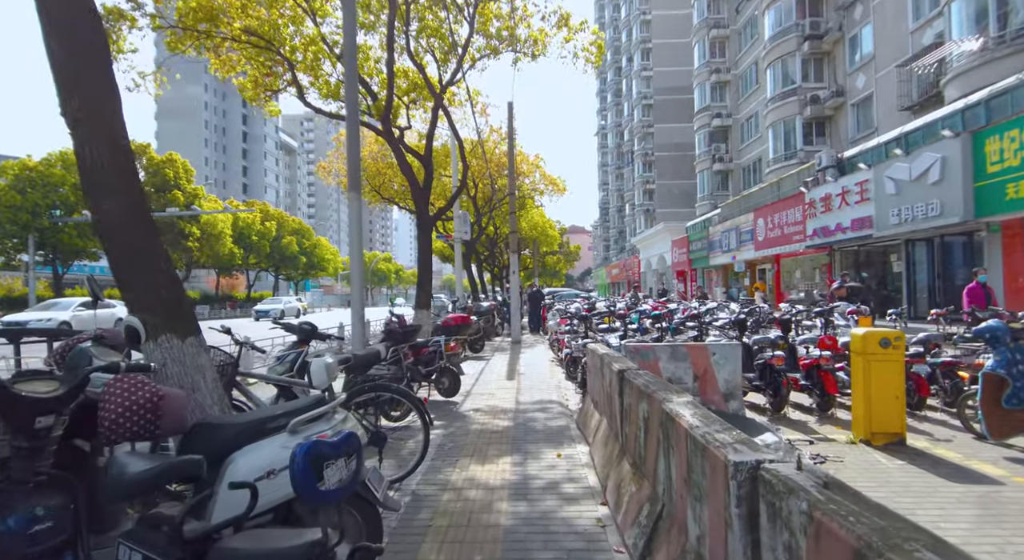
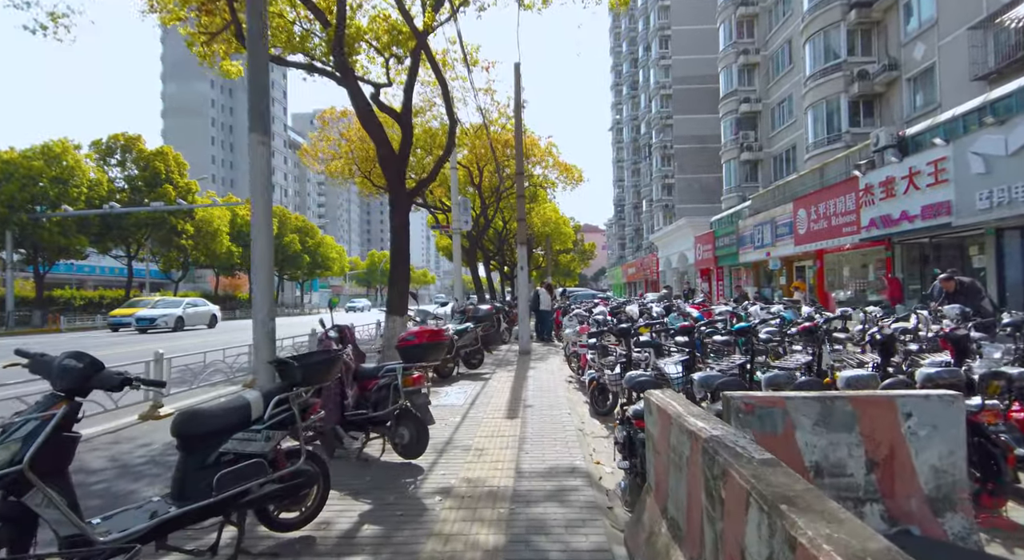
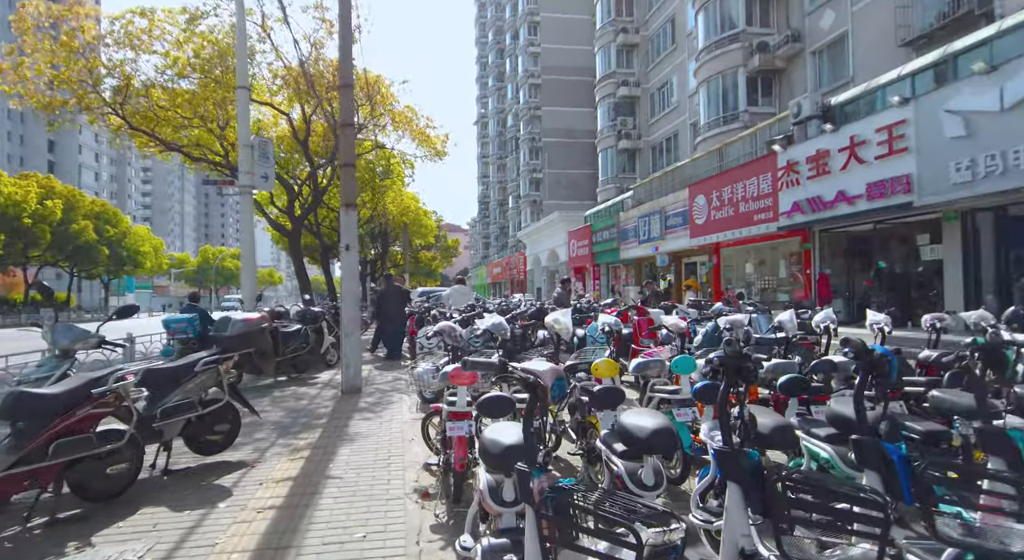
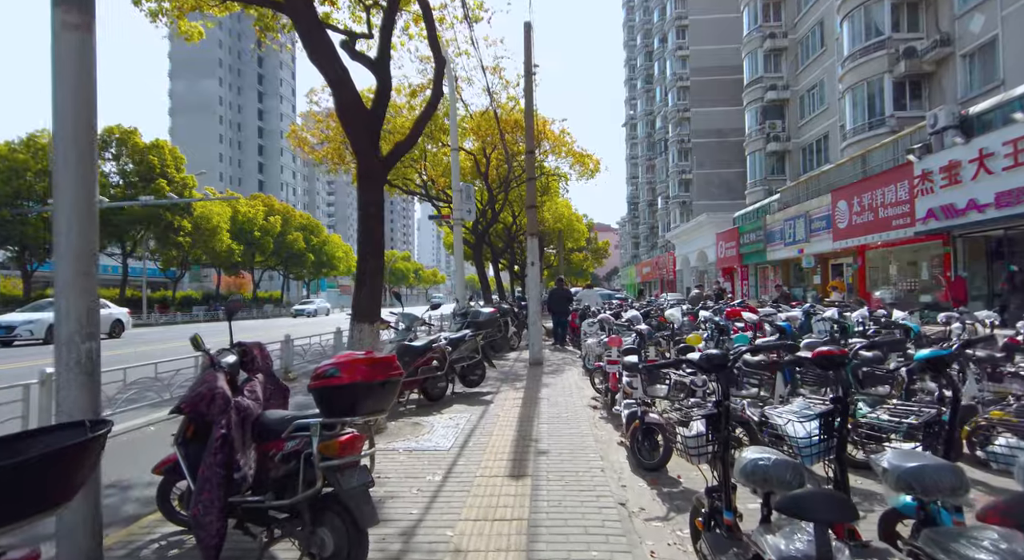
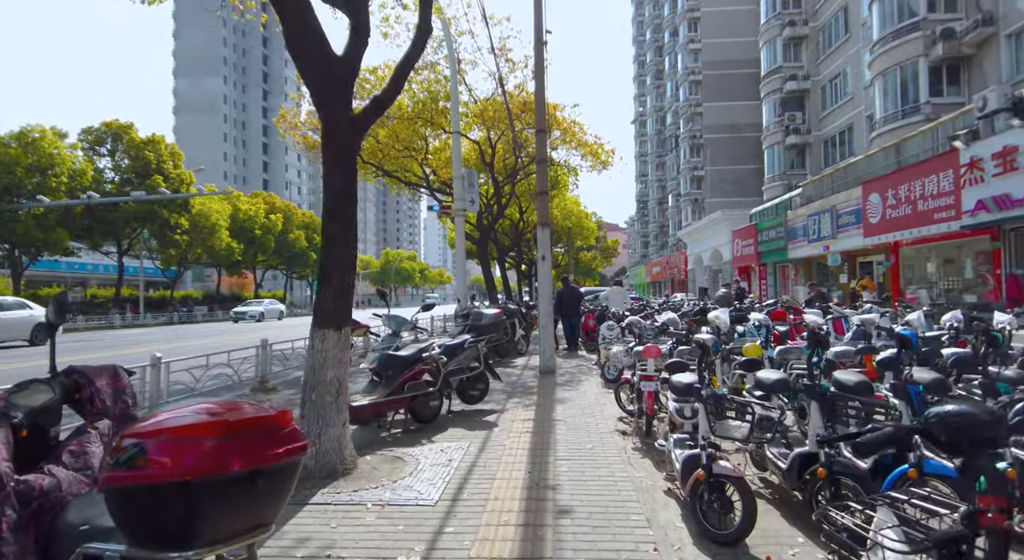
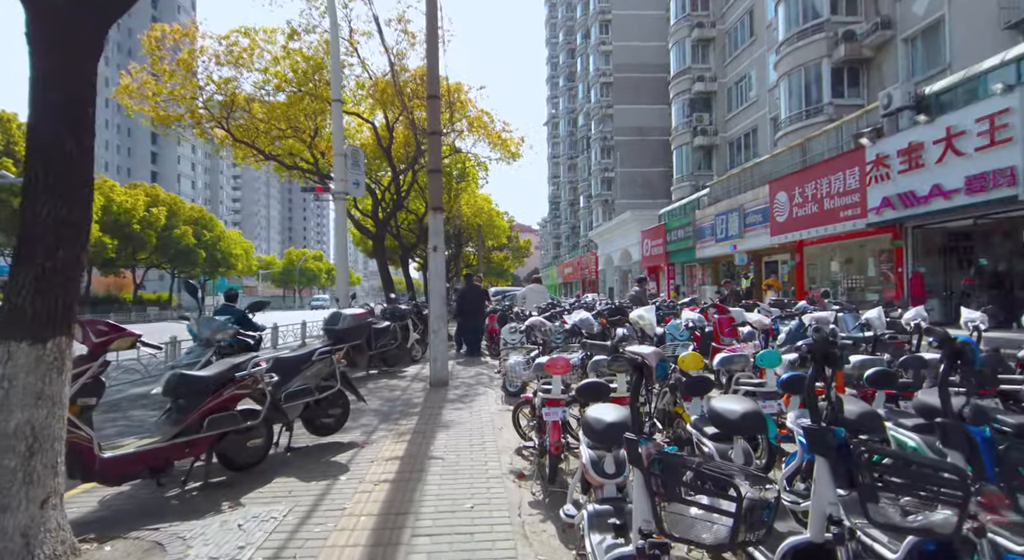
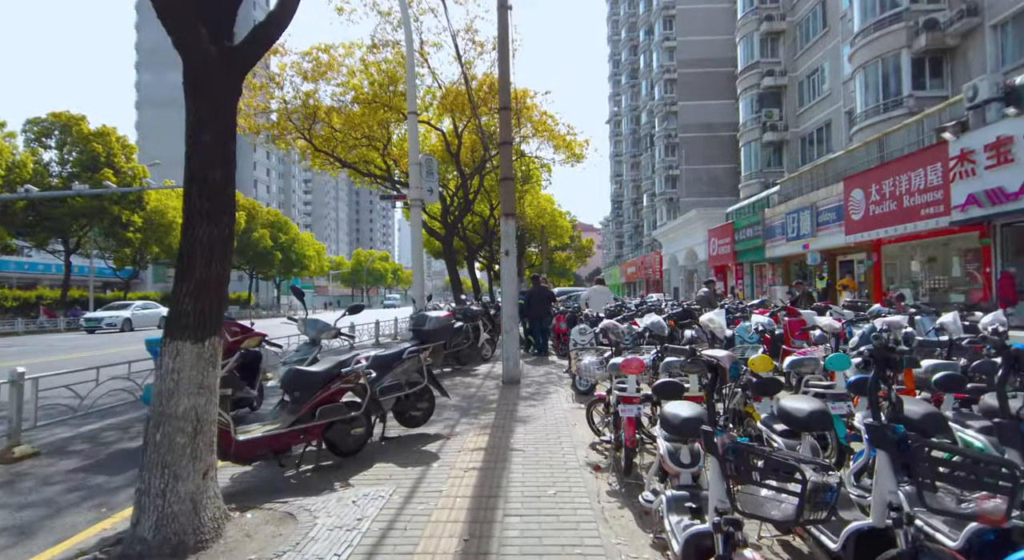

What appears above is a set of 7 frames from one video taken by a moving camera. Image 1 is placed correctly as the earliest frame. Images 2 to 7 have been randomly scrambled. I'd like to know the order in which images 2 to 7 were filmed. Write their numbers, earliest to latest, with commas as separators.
2, 4, 5, 7, 6, 3
